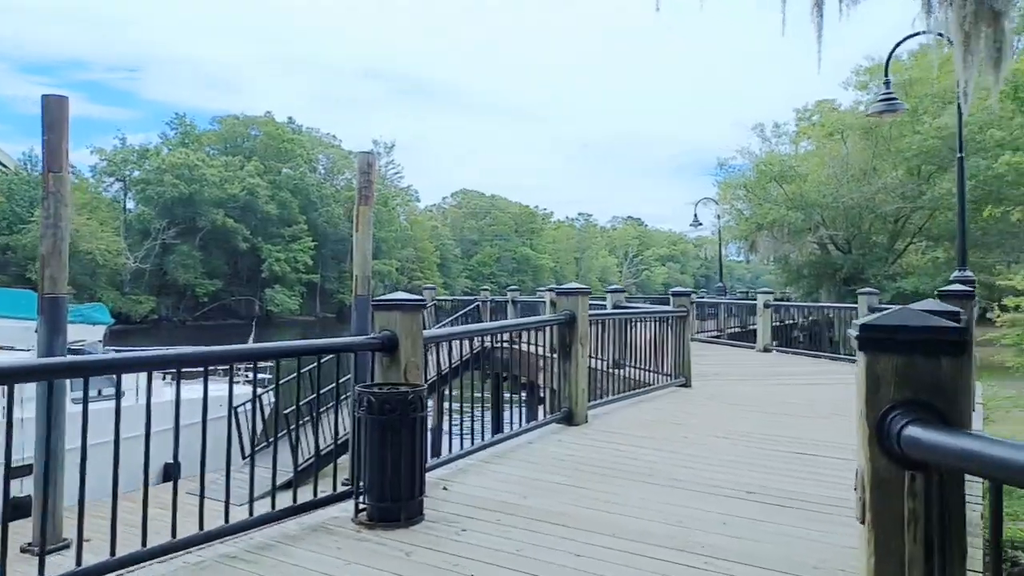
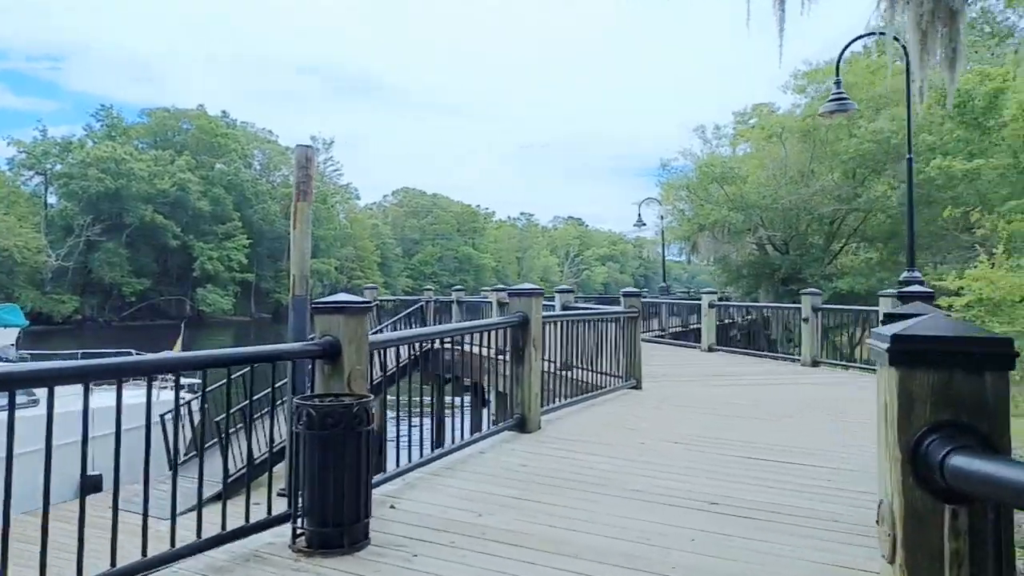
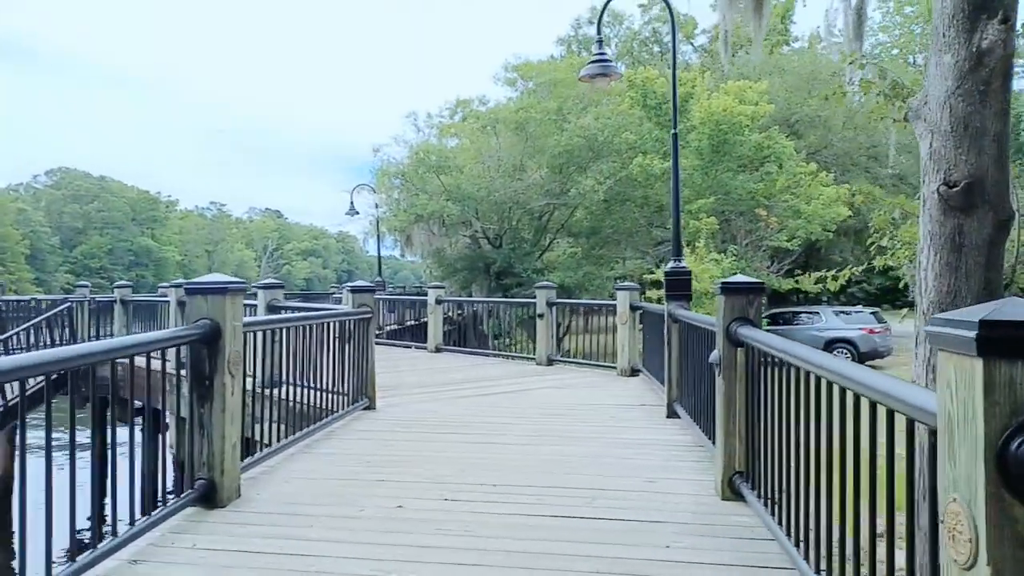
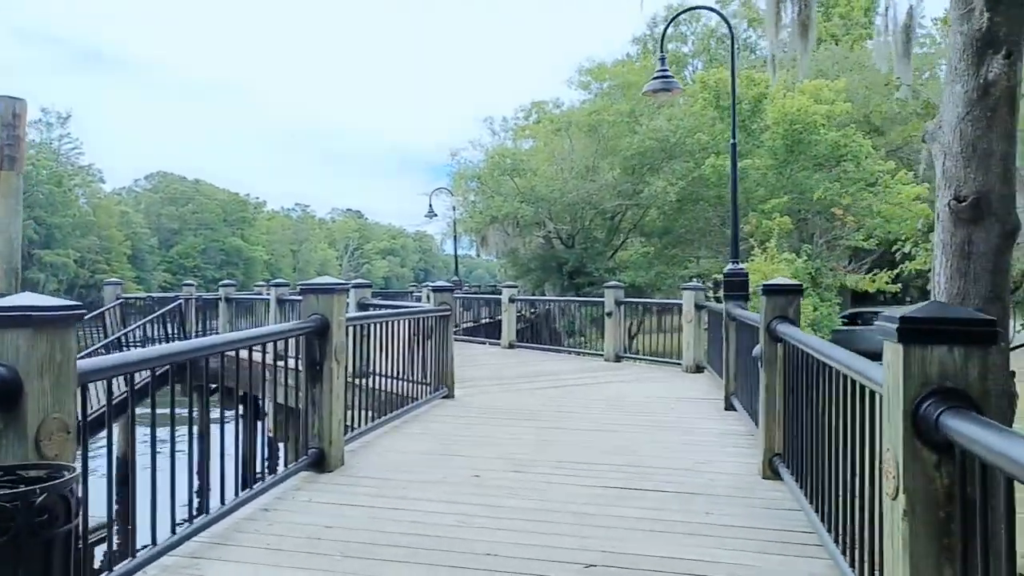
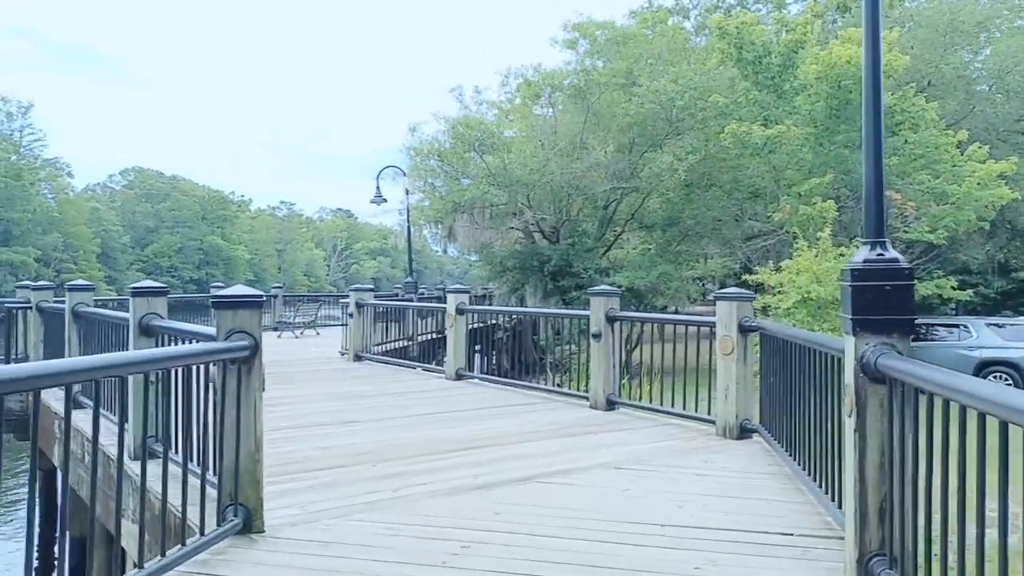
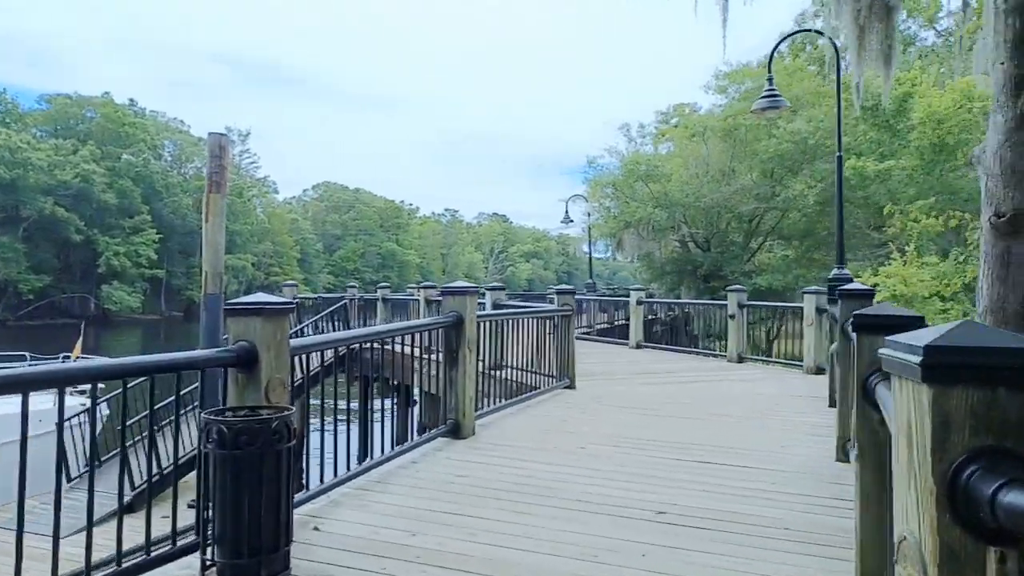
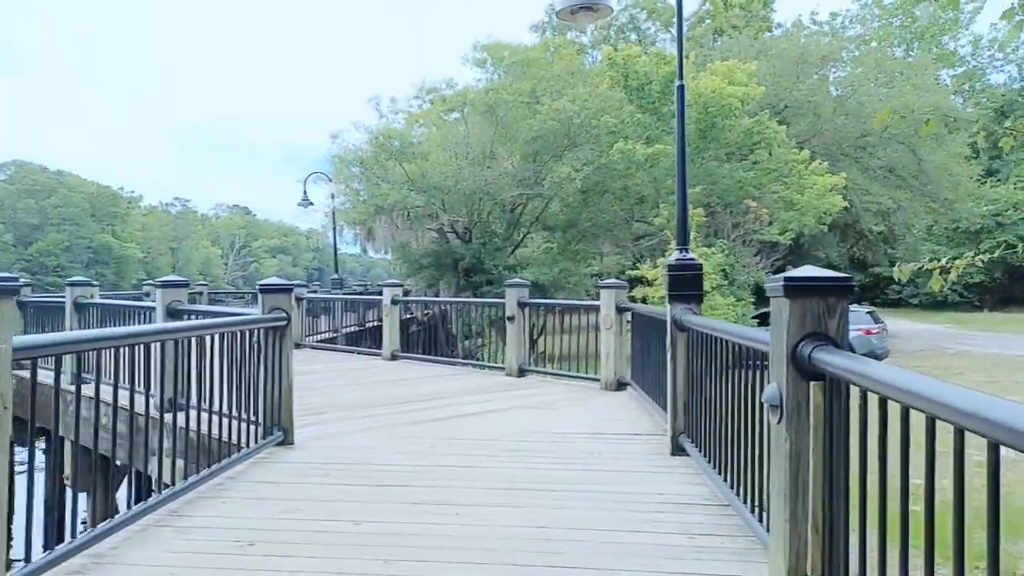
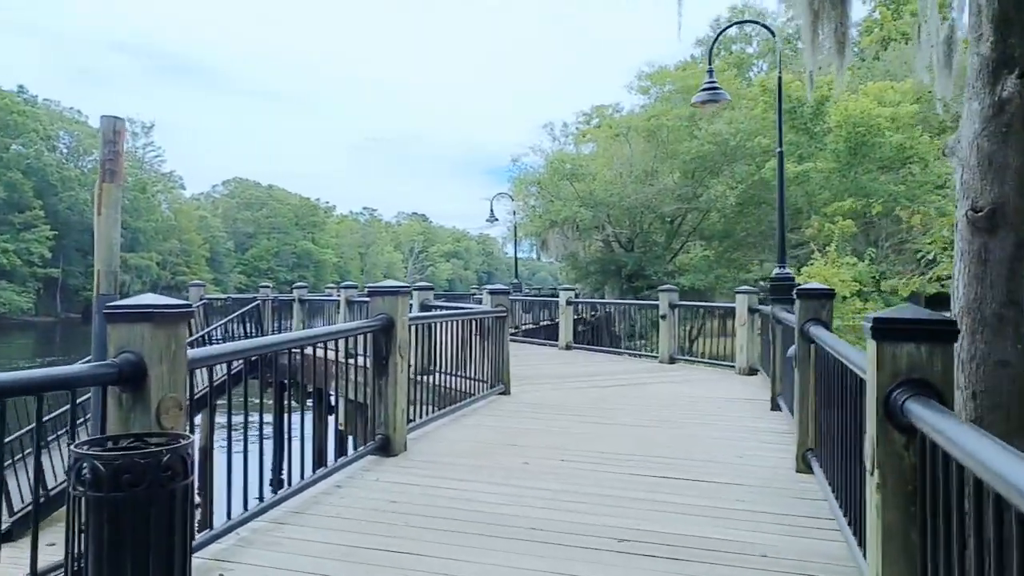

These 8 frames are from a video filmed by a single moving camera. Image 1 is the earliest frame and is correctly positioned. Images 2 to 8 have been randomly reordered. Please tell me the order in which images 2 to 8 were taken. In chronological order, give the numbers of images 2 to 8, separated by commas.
2, 6, 8, 4, 3, 7, 5
